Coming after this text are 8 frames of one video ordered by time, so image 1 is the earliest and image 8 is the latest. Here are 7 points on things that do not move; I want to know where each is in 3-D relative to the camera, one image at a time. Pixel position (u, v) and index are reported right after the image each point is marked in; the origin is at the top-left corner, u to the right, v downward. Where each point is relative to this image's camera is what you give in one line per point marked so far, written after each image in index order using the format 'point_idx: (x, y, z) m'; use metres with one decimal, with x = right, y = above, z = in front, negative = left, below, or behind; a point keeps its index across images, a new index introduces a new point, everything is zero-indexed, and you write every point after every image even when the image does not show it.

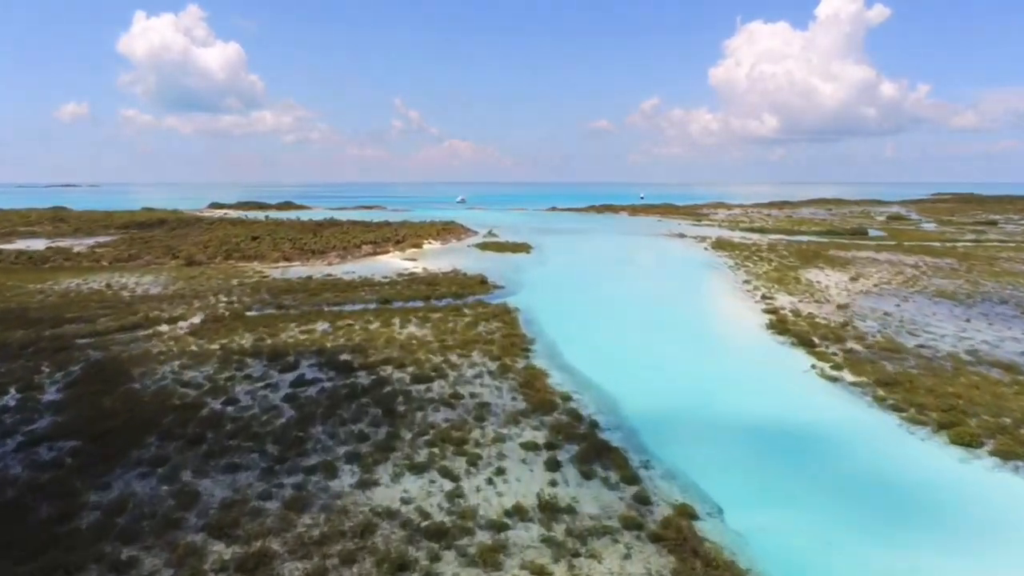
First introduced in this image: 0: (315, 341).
0: (-5.4, -1.5, +20.0) m
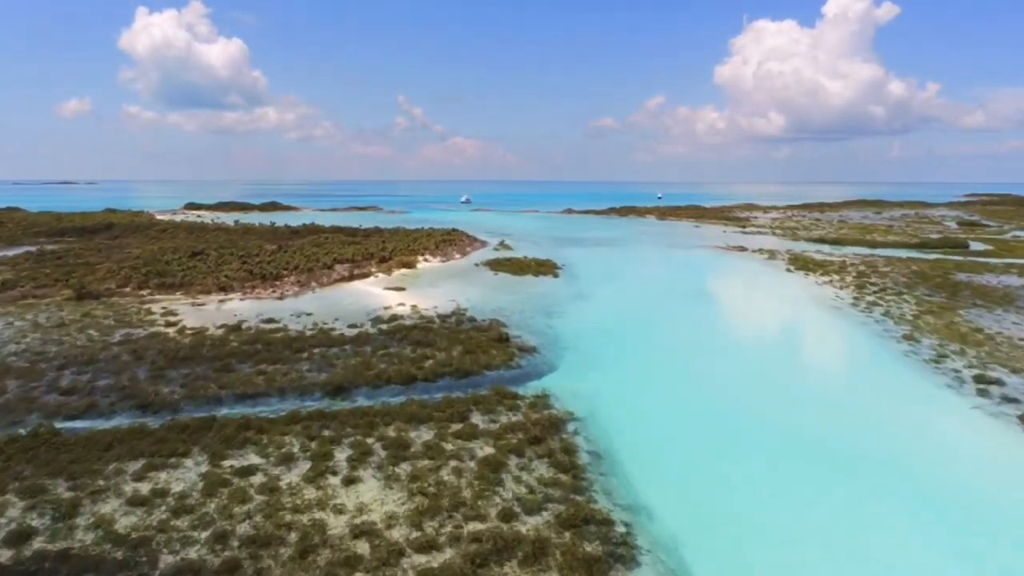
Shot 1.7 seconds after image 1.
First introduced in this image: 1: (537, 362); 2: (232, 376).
0: (-4.5, -3.1, +8.8) m
1: (+0.6, -1.8, +18.1) m
2: (-6.2, -2.0, +16.5) m
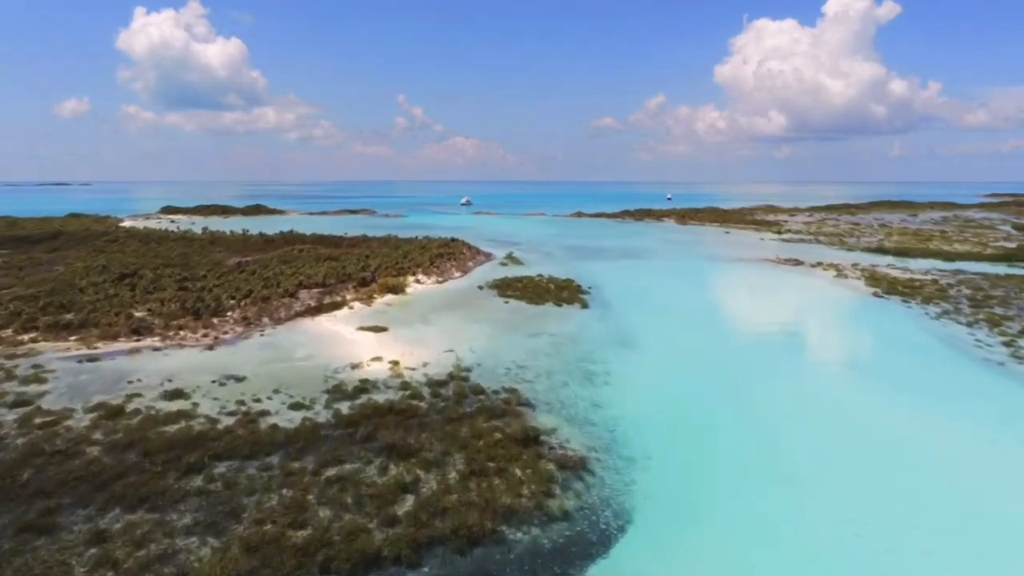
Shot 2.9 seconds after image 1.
0: (-3.9, -4.3, +1.2) m
1: (+1.2, -3.0, +10.5) m
2: (-5.7, -3.2, +8.9) m
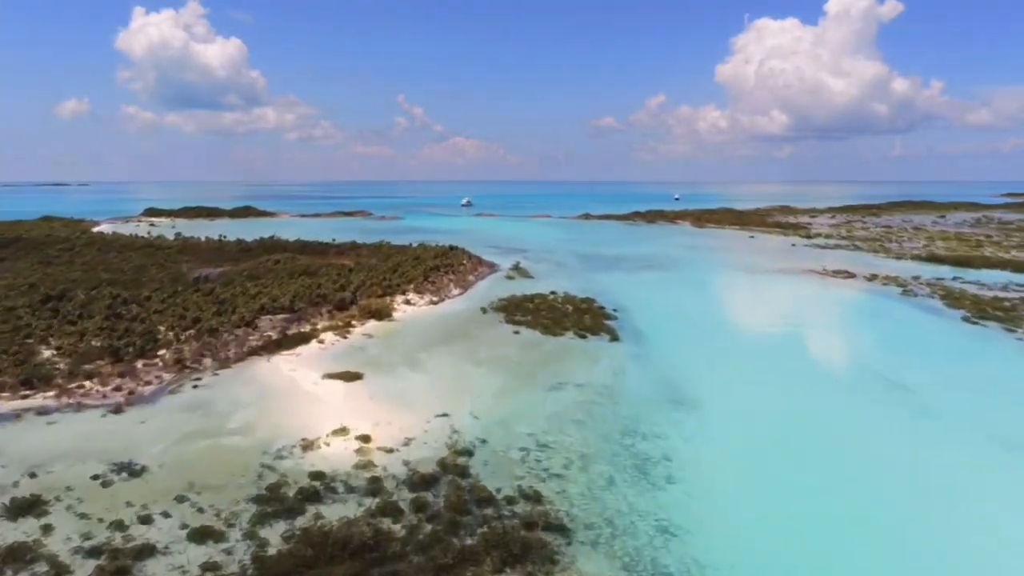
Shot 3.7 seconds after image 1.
0: (-3.6, -5.1, -3.9) m
1: (+1.5, -3.8, +5.3) m
2: (-5.4, -3.9, +3.7) m
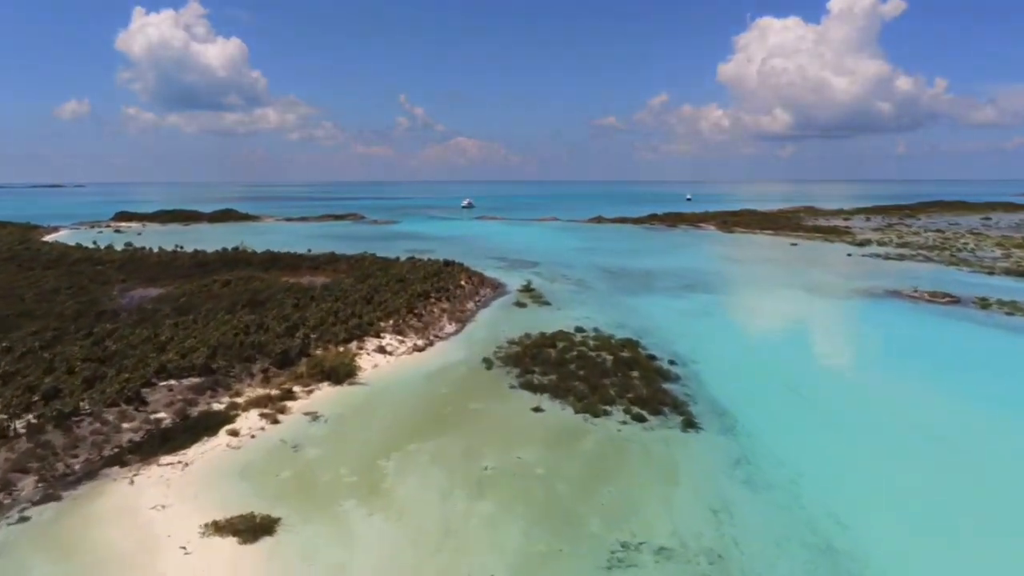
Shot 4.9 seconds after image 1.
0: (-3.3, -6.1, -11.1) m
1: (+1.8, -4.8, -1.9) m
2: (-5.1, -5.0, -3.5) m
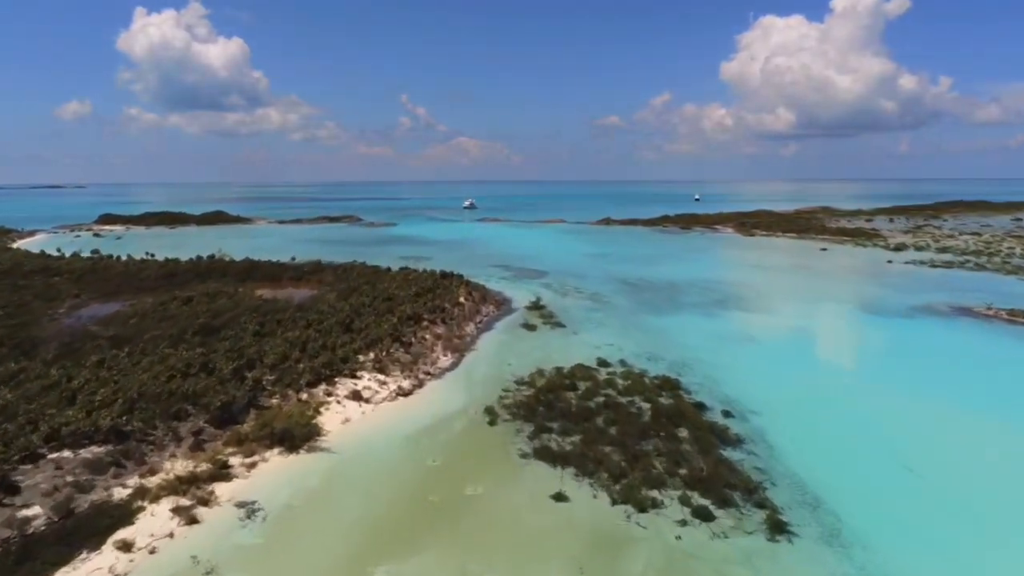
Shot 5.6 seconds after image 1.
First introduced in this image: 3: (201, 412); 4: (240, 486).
0: (-3.2, -6.7, -15.0) m
1: (+1.9, -5.4, -5.8) m
2: (-5.0, -5.6, -7.4) m
3: (-5.4, -2.1, +12.9) m
4: (-3.9, -2.9, +10.7) m
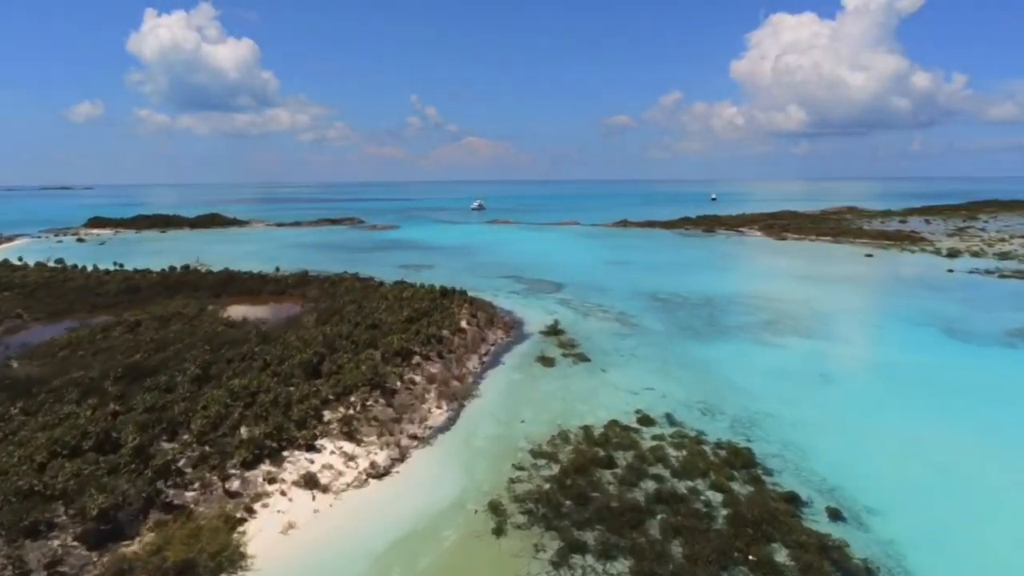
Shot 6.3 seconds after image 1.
0: (-3.4, -7.4, -19.1) m
1: (+1.9, -6.0, -10.0) m
2: (-5.0, -6.2, -11.5) m
3: (-5.2, -2.8, +8.9) m
4: (-3.8, -3.5, +6.6) m
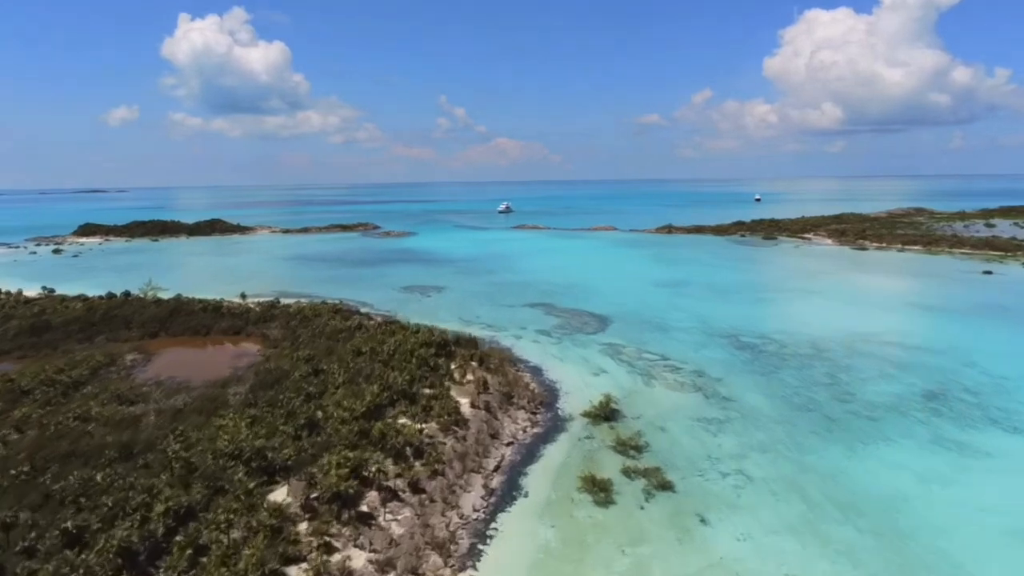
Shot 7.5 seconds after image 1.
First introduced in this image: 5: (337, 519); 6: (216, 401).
0: (-4.5, -8.5, -26.3) m
1: (+1.1, -7.1, -17.4) m
2: (-5.8, -7.3, -18.6) m
3: (-5.2, -3.9, +1.7) m
4: (-3.8, -4.6, -0.6) m
5: (-2.1, -2.6, +9.0) m
6: (-5.7, -2.1, +14.1) m
